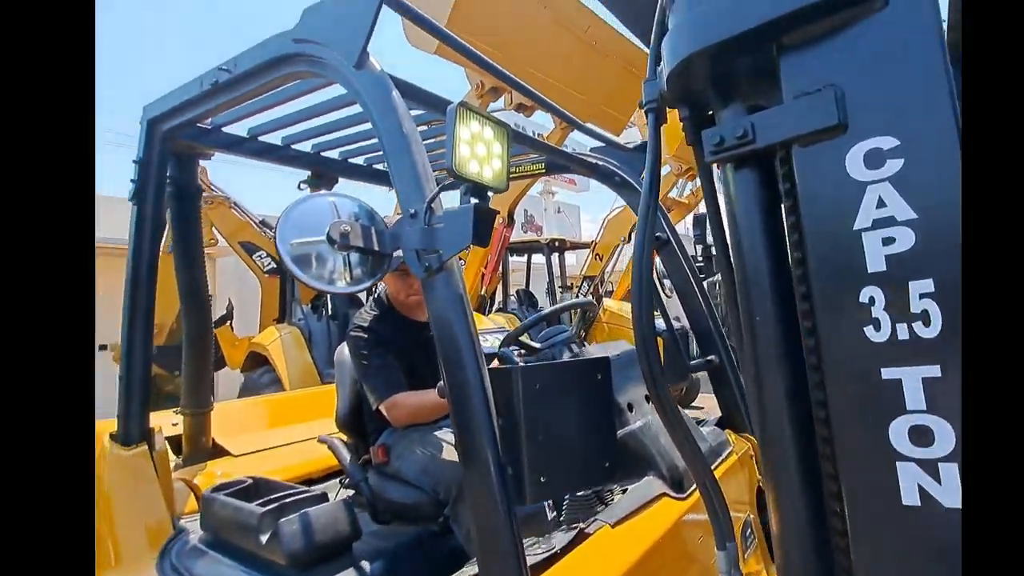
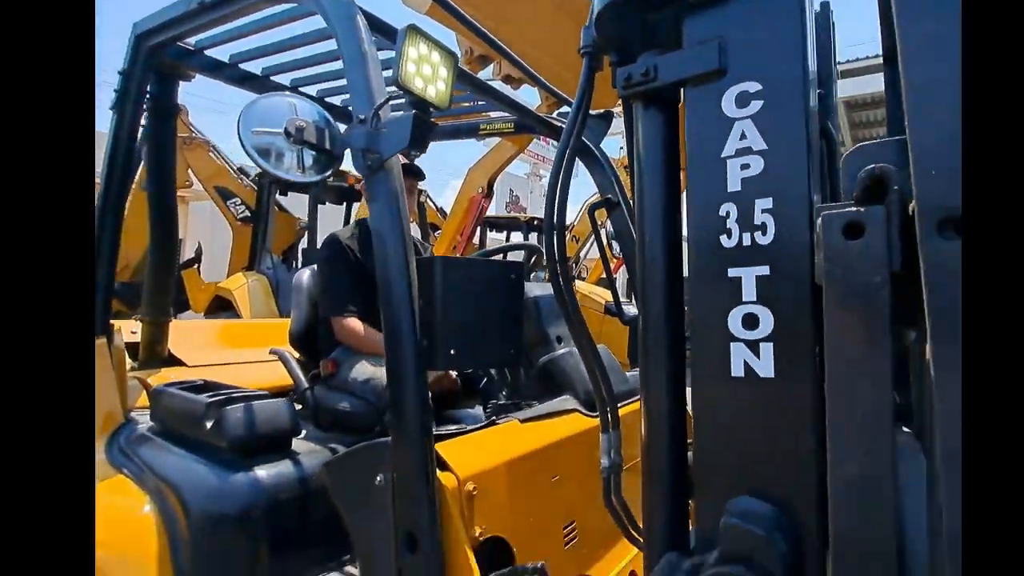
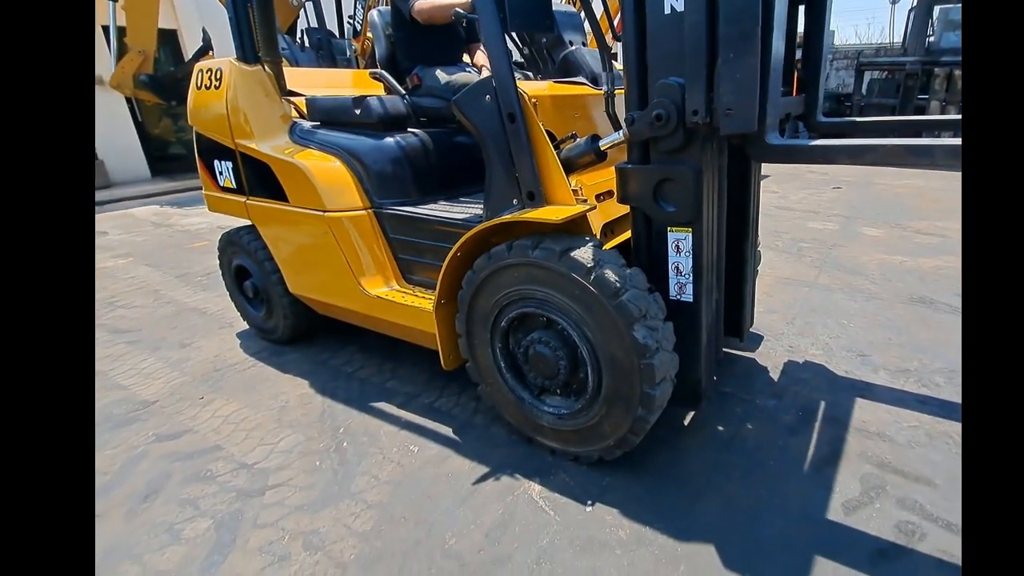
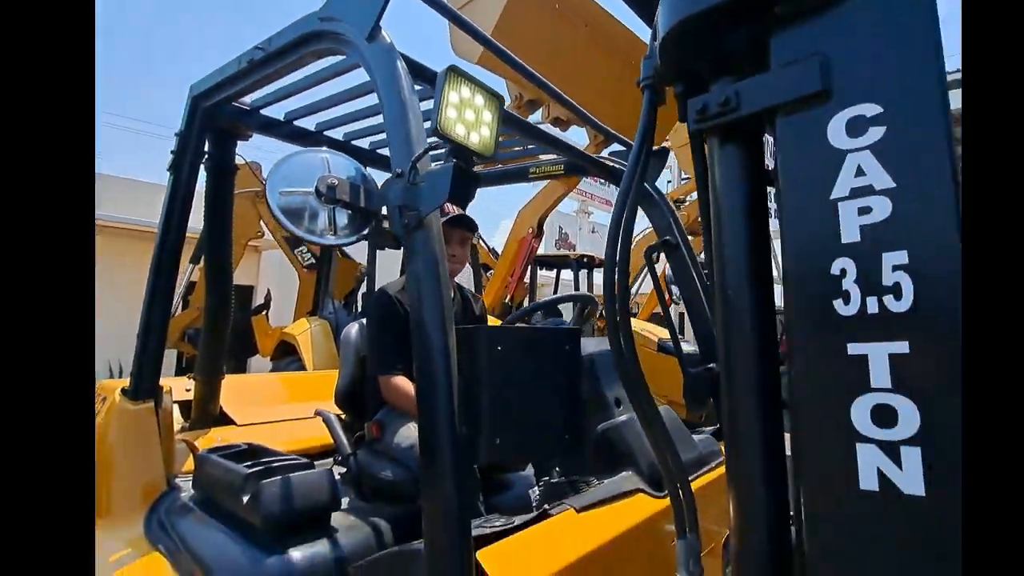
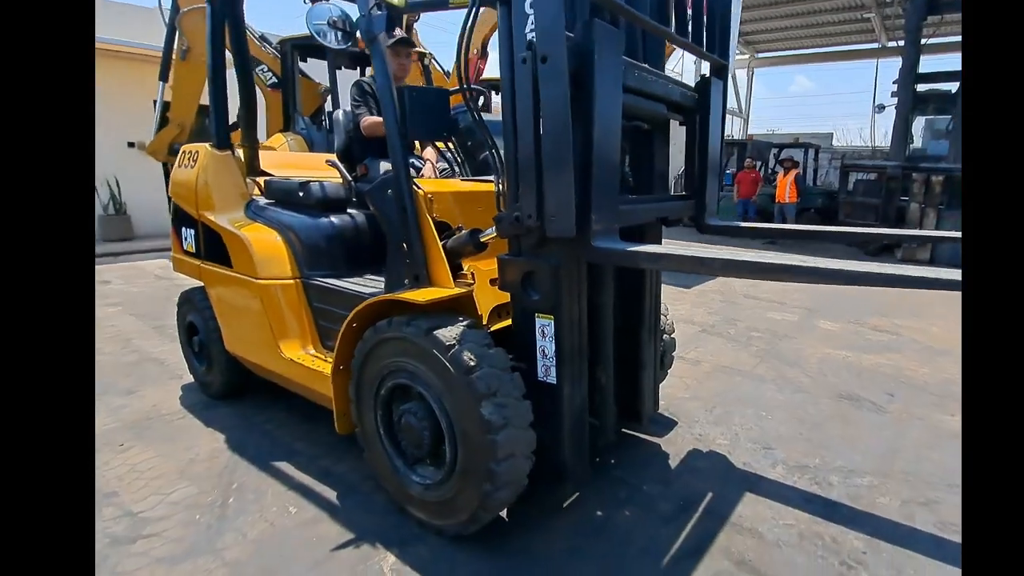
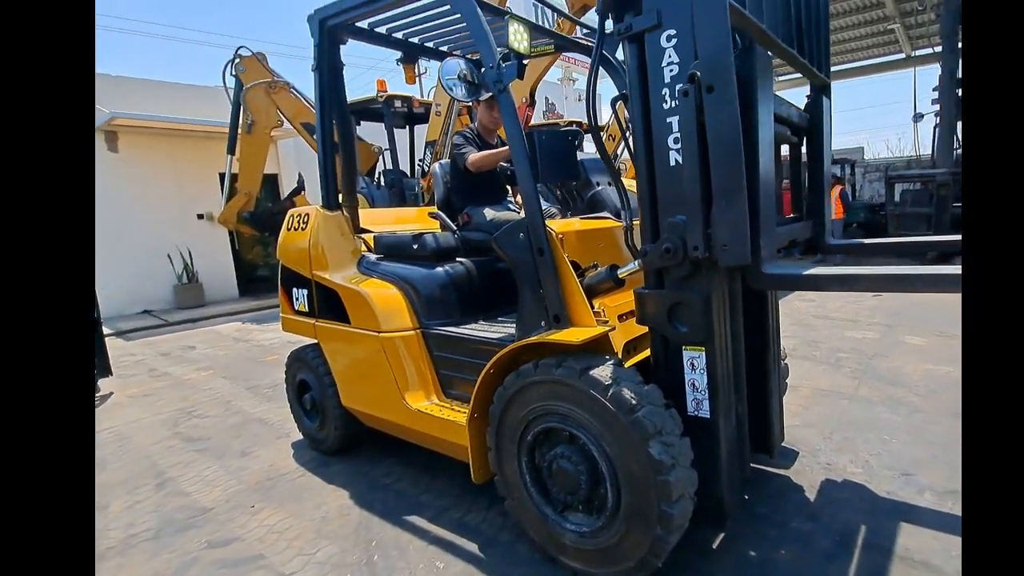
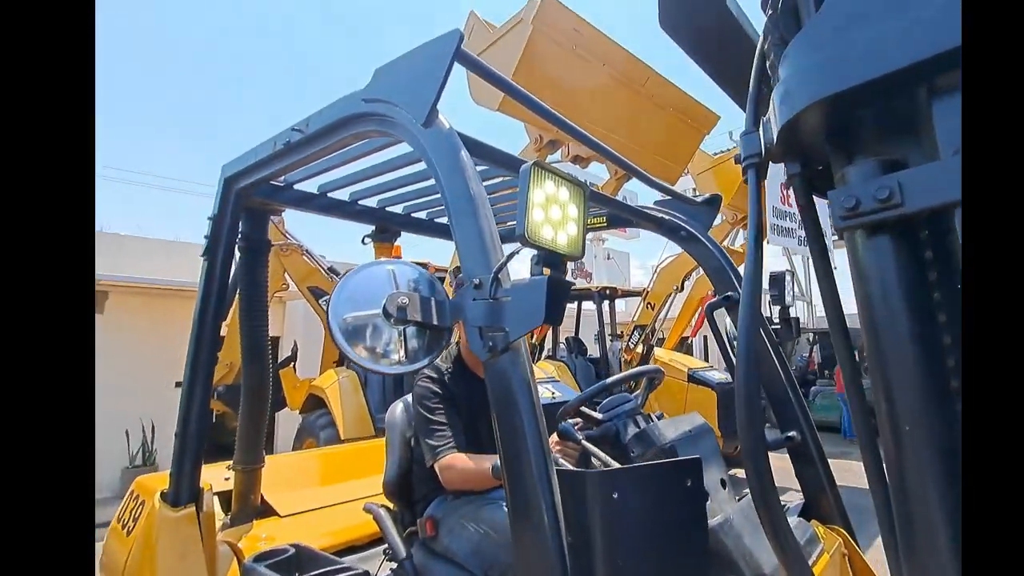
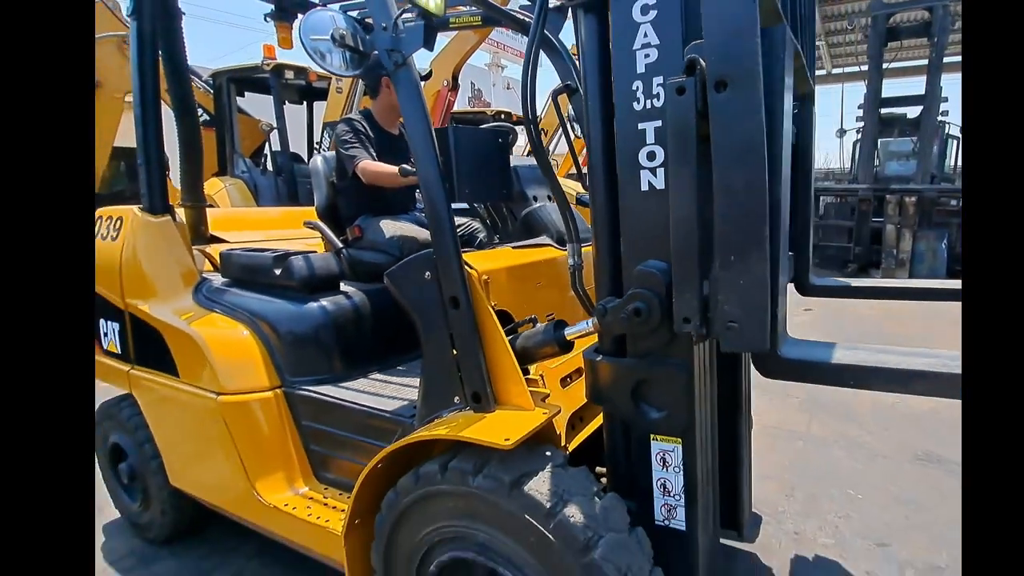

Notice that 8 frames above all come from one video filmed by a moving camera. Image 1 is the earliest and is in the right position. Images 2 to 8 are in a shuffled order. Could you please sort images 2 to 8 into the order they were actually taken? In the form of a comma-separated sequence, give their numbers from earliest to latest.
7, 4, 2, 8, 3, 6, 5
